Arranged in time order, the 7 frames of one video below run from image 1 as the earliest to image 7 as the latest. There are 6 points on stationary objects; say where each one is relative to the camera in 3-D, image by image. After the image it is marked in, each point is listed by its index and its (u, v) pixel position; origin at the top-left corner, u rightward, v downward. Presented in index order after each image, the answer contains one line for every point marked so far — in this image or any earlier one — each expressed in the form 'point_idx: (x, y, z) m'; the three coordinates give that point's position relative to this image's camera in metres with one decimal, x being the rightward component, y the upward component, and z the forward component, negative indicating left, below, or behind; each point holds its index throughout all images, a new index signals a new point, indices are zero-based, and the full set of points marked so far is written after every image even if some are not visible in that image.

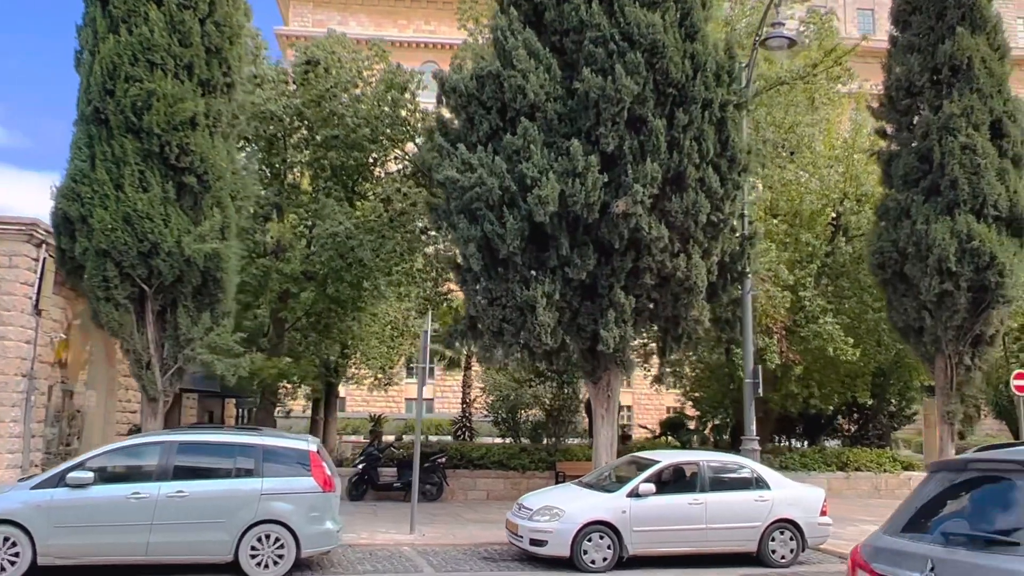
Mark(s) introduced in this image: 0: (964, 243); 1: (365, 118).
0: (+7.5, +0.8, +15.0) m
1: (-3.1, +3.5, +18.7) m
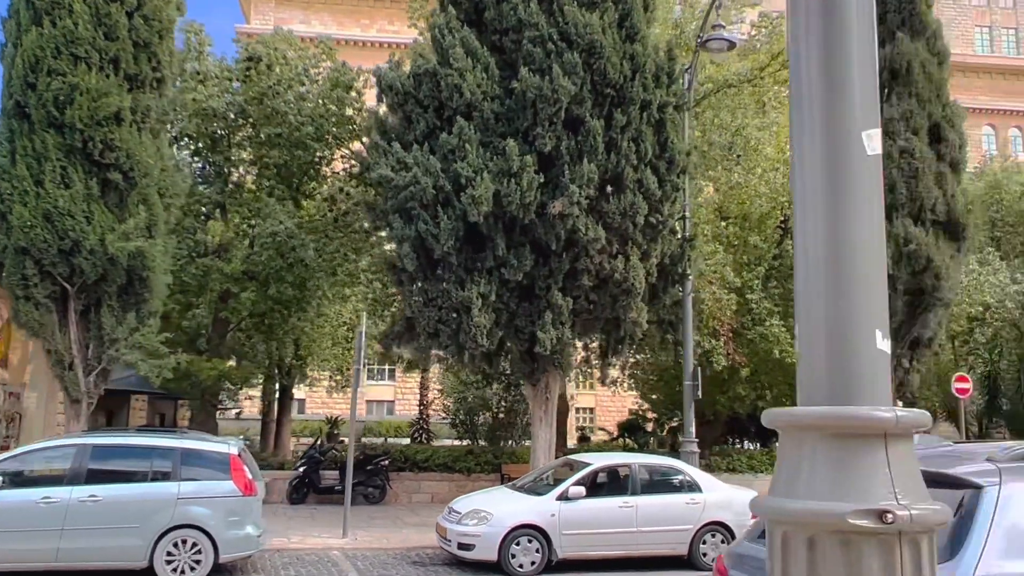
0: (+6.5, +0.7, +15.1) m
1: (-4.2, +3.5, +18.4) m
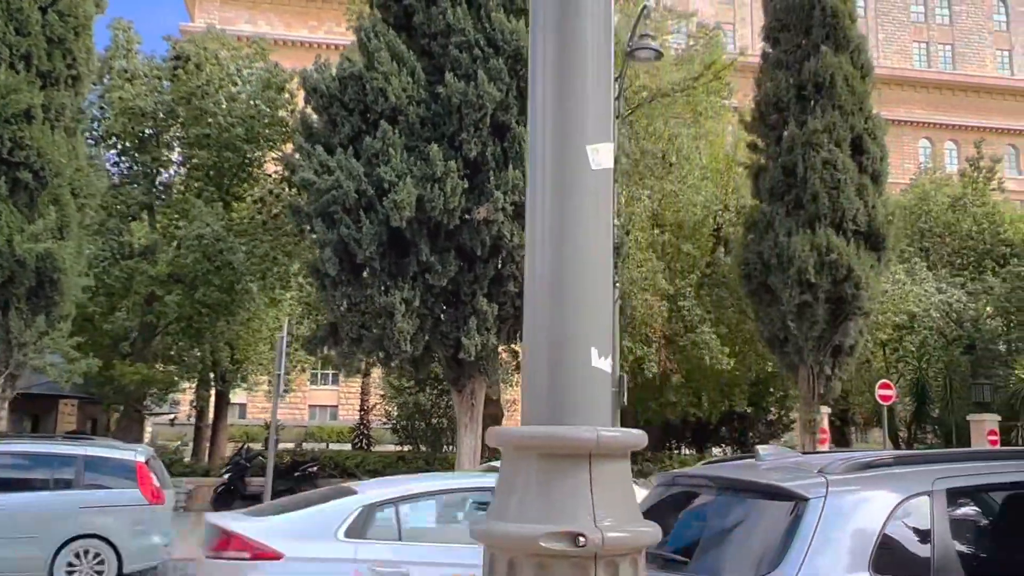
0: (+5.3, +0.6, +15.4) m
1: (-5.5, +3.5, +18.1) m
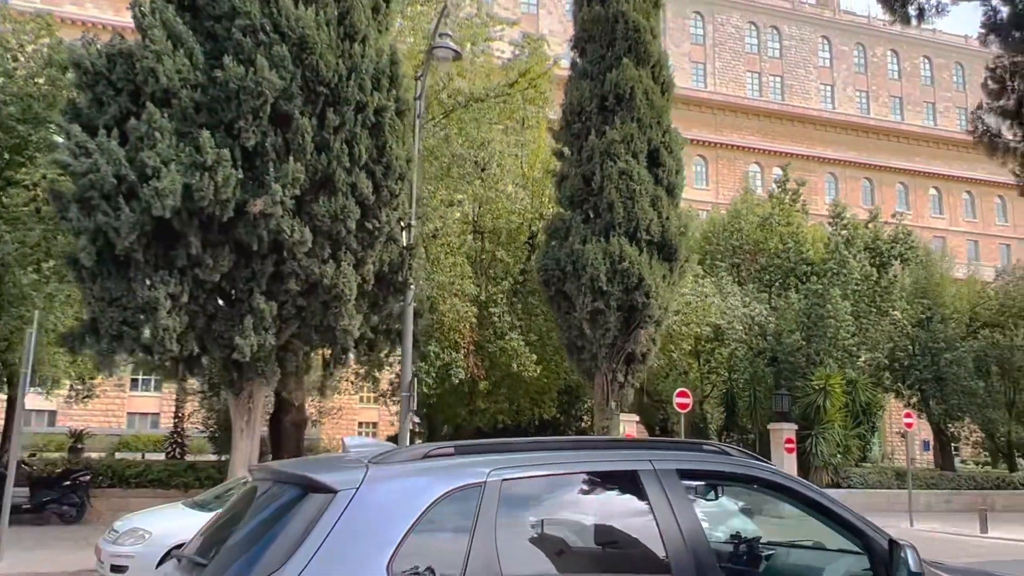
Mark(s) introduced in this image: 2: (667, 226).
0: (+1.8, +0.4, +15.6) m
1: (-9.3, +3.6, +16.7) m
2: (+2.8, +1.1, +16.0) m
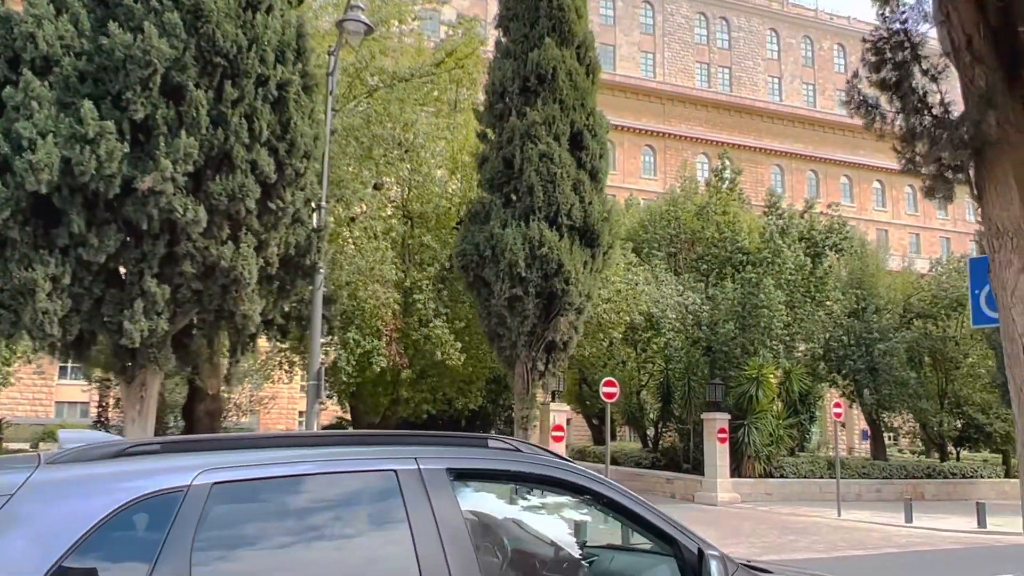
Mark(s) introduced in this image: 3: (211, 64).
0: (+0.4, +0.7, +15.1) m
1: (-10.7, +3.9, +15.7) m
2: (+1.3, +1.3, +15.6) m
3: (-4.1, +3.1, +12.3) m
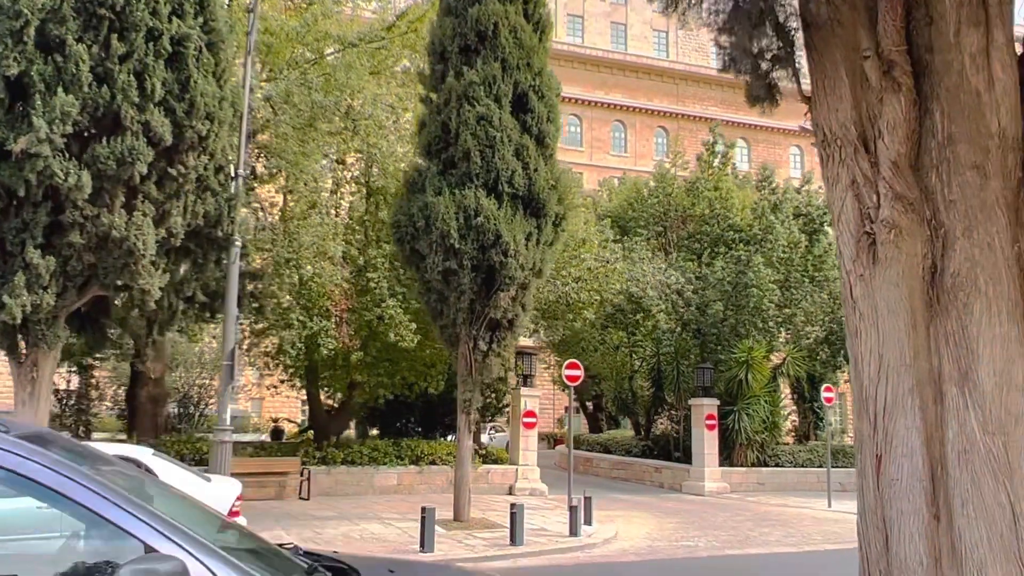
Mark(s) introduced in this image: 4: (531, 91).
0: (-0.6, +1.1, +14.0) m
1: (-11.7, +4.3, +14.9) m
2: (+0.3, +1.8, +14.5) m
3: (-5.3, +3.5, +11.4) m
4: (+0.3, +3.3, +14.8) m
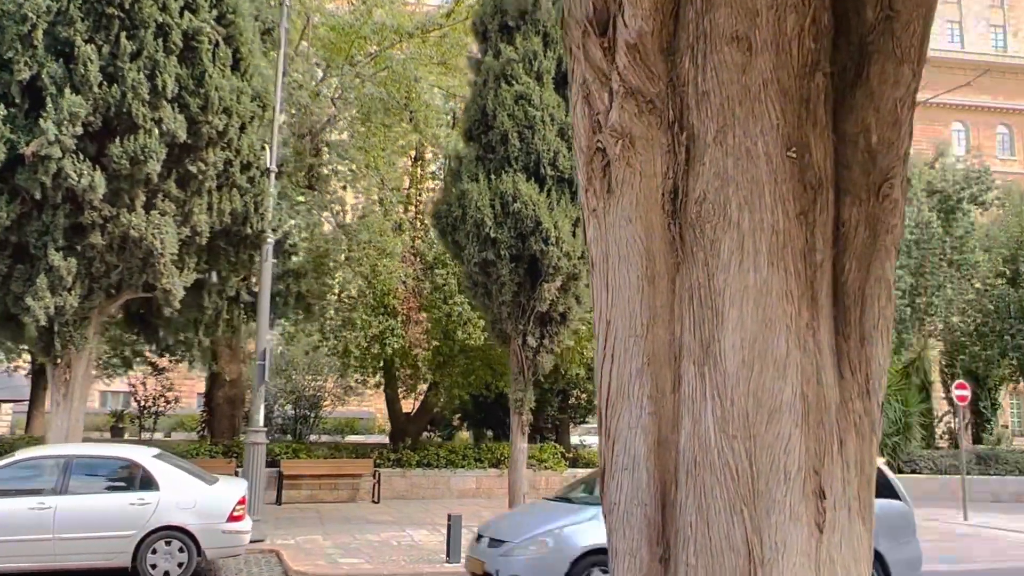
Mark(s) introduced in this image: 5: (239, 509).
0: (0.0, +1.2, +13.1) m
1: (-10.8, +4.1, +16.0) m
2: (+1.0, +1.9, +13.4) m
3: (-5.1, +3.4, +11.4) m
4: (+1.0, +3.4, +13.8) m
5: (-3.1, -2.5, +10.2) m
